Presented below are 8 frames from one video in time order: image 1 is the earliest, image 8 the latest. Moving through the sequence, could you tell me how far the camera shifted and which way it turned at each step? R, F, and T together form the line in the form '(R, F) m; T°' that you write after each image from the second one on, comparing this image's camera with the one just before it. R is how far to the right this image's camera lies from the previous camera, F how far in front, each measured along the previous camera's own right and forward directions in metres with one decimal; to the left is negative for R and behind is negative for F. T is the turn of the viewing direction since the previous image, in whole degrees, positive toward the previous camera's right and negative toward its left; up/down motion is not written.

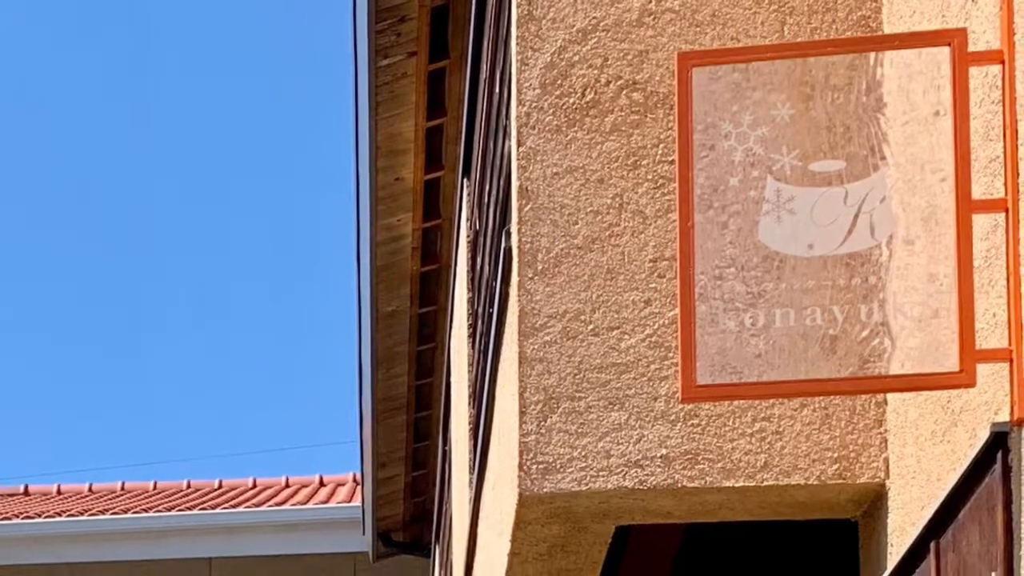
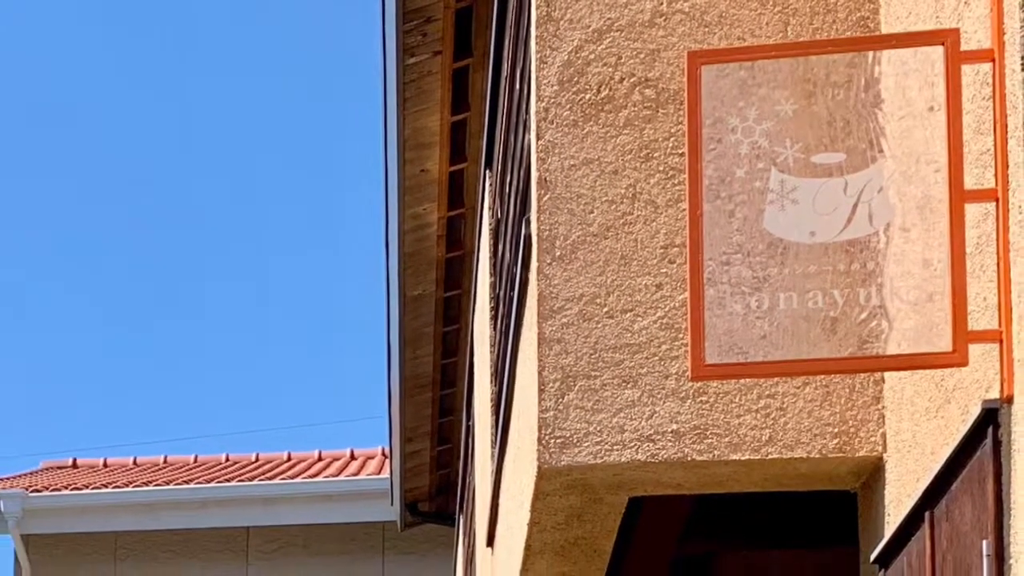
(0.0, -0.2) m; -1°
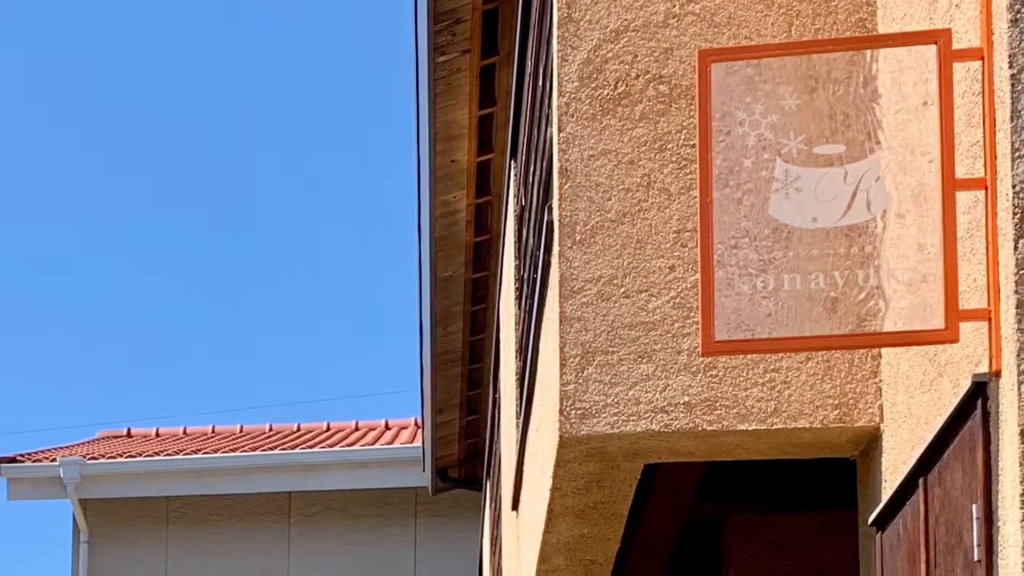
(0.0, -0.3) m; -1°
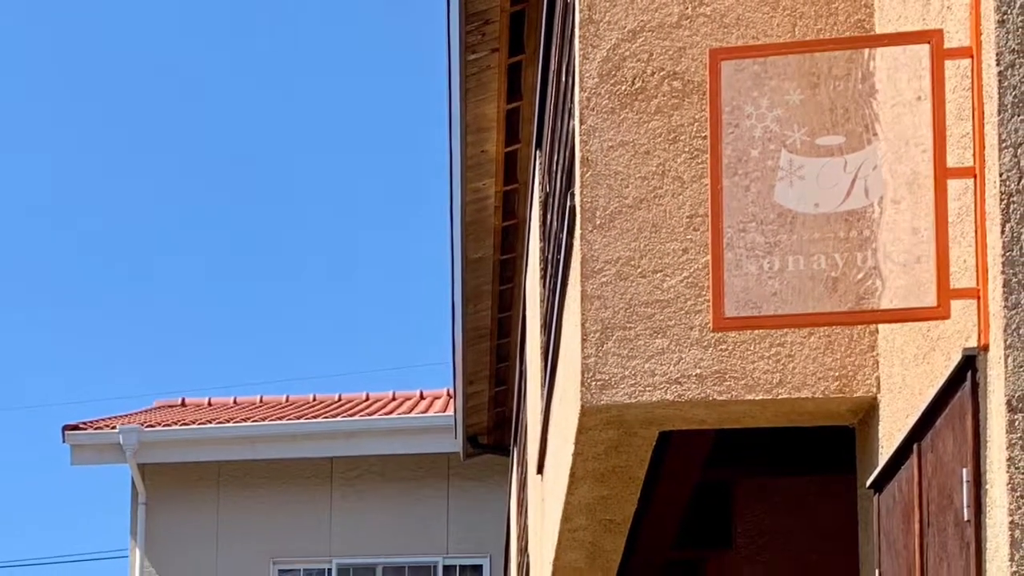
(0.0, -0.3) m; -1°
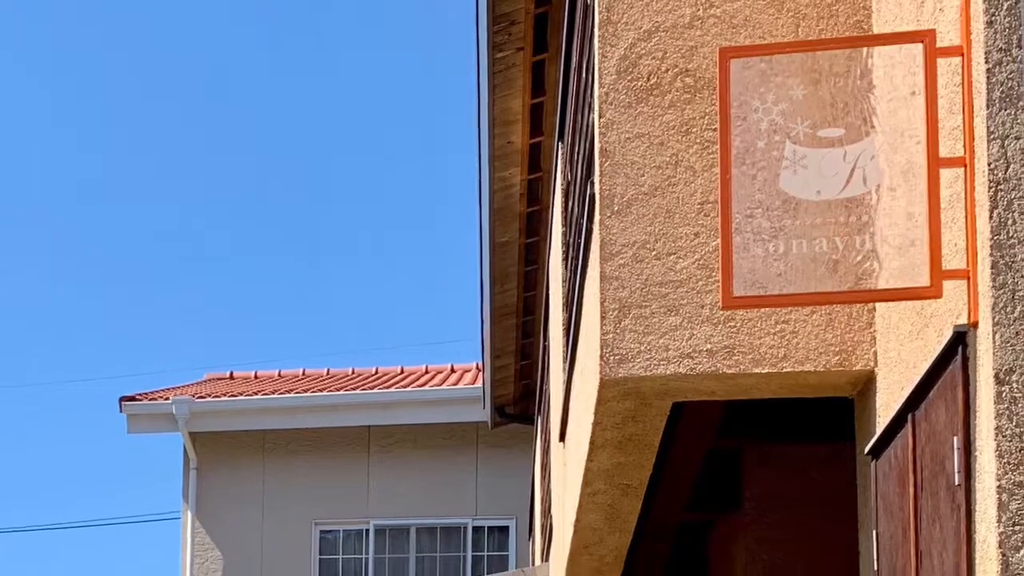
(0.0, -0.3) m; -1°
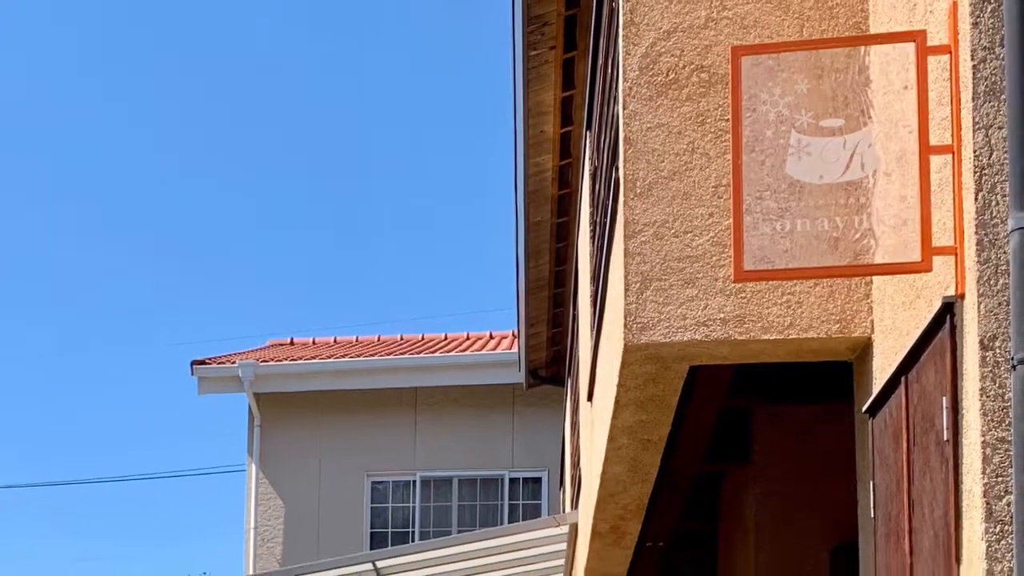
(0.0, -0.5) m; -1°
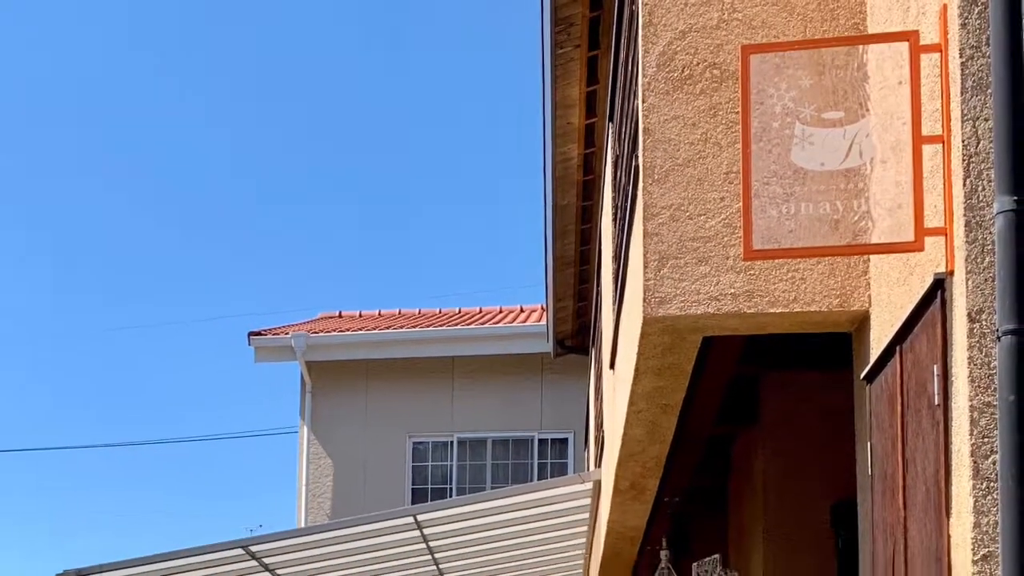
(0.0, -0.5) m; -1°
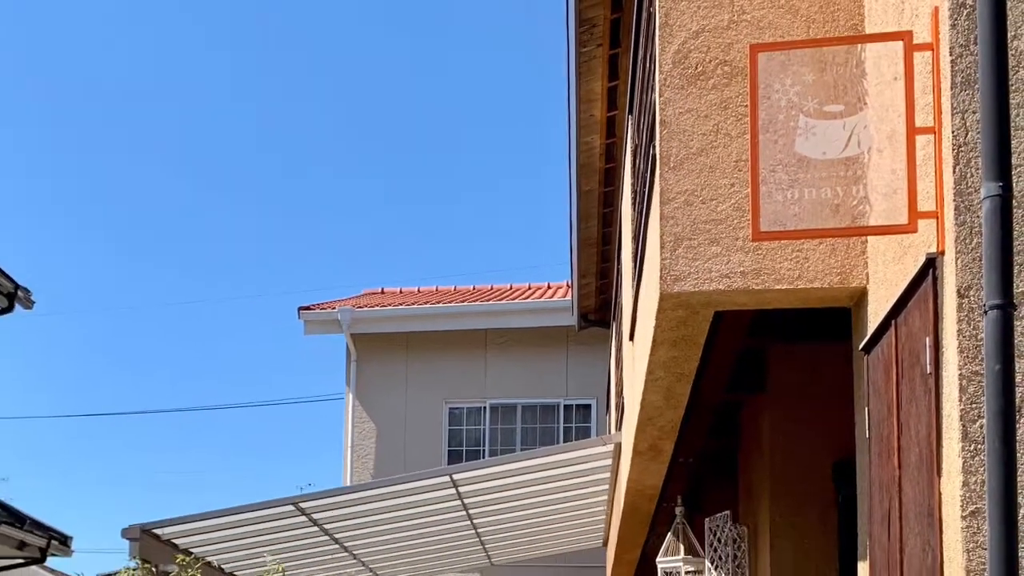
(0.0, -0.5) m; -1°
